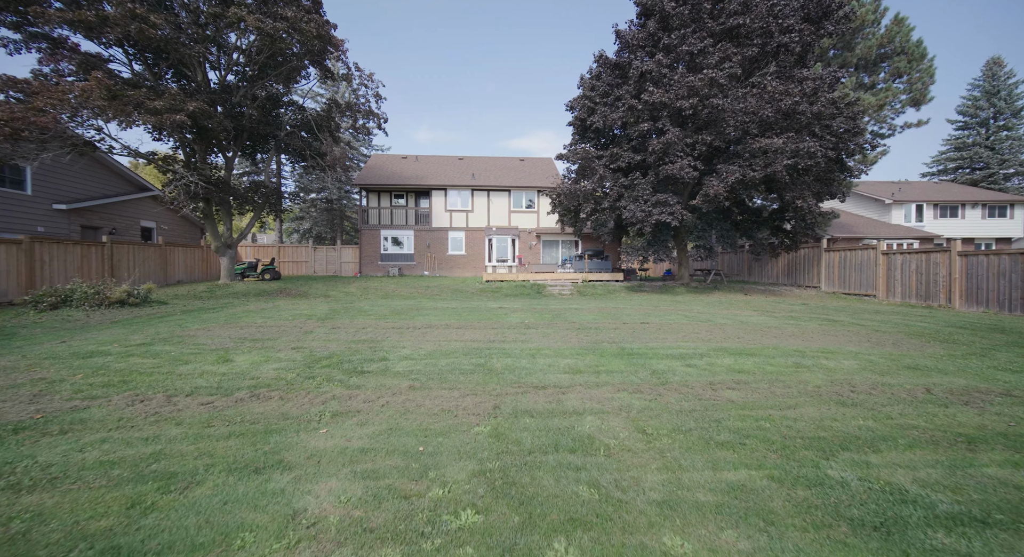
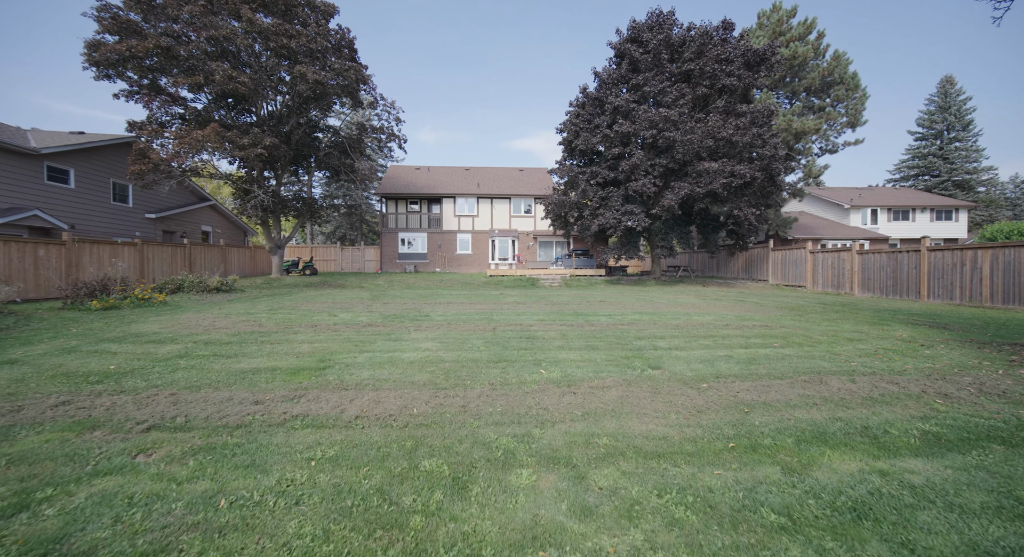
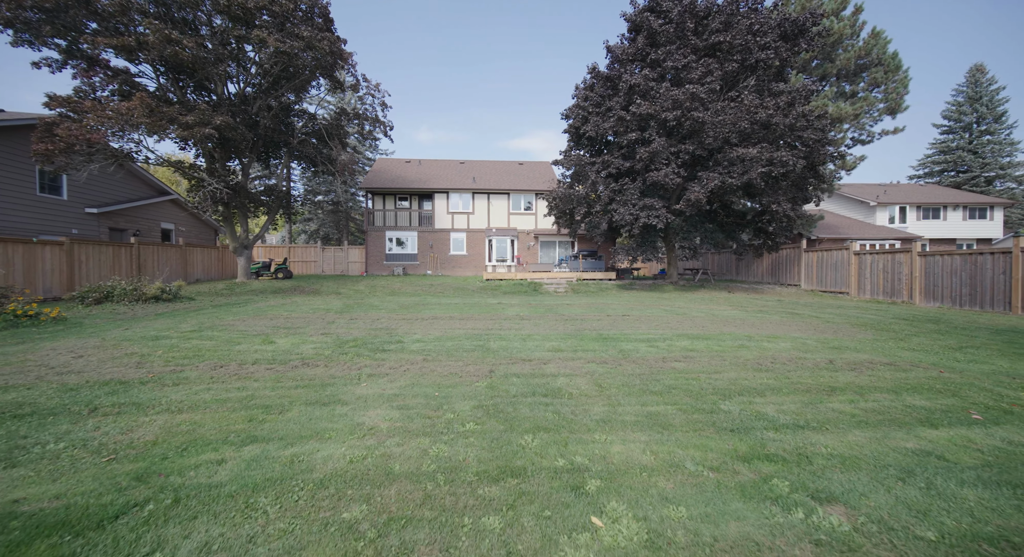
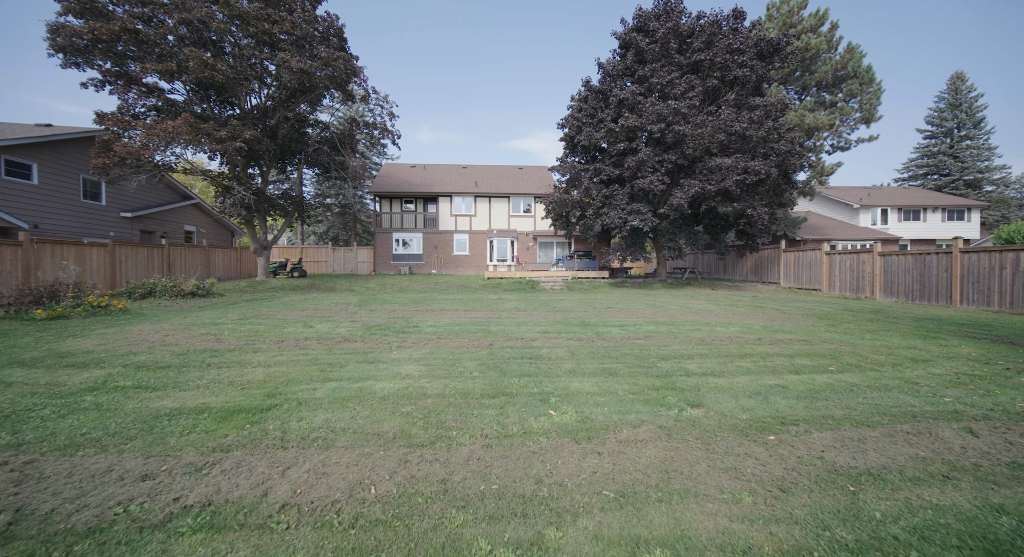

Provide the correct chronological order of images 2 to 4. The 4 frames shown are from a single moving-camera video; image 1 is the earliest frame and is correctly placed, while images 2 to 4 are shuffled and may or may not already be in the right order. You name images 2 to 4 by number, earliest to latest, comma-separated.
3, 4, 2
